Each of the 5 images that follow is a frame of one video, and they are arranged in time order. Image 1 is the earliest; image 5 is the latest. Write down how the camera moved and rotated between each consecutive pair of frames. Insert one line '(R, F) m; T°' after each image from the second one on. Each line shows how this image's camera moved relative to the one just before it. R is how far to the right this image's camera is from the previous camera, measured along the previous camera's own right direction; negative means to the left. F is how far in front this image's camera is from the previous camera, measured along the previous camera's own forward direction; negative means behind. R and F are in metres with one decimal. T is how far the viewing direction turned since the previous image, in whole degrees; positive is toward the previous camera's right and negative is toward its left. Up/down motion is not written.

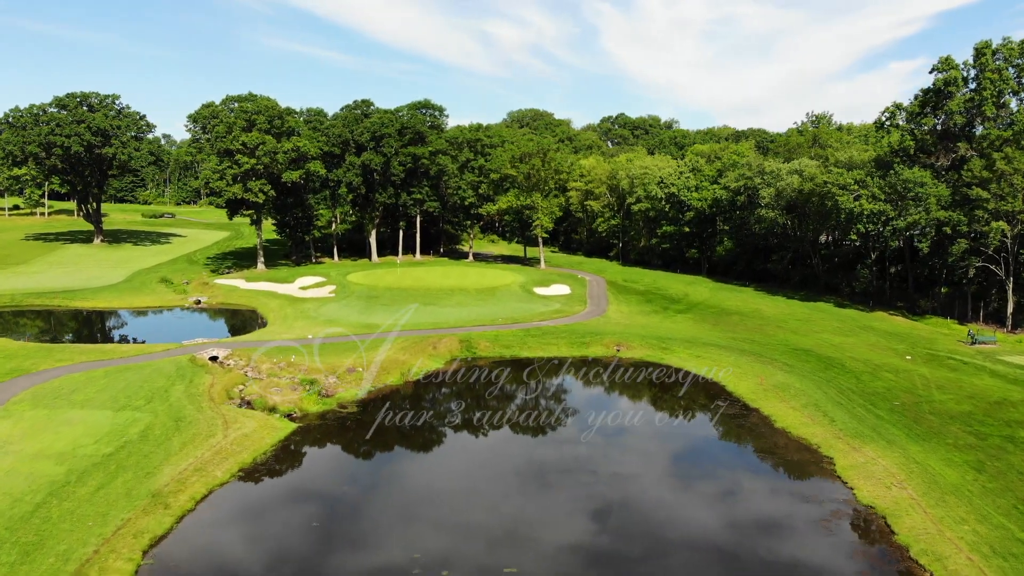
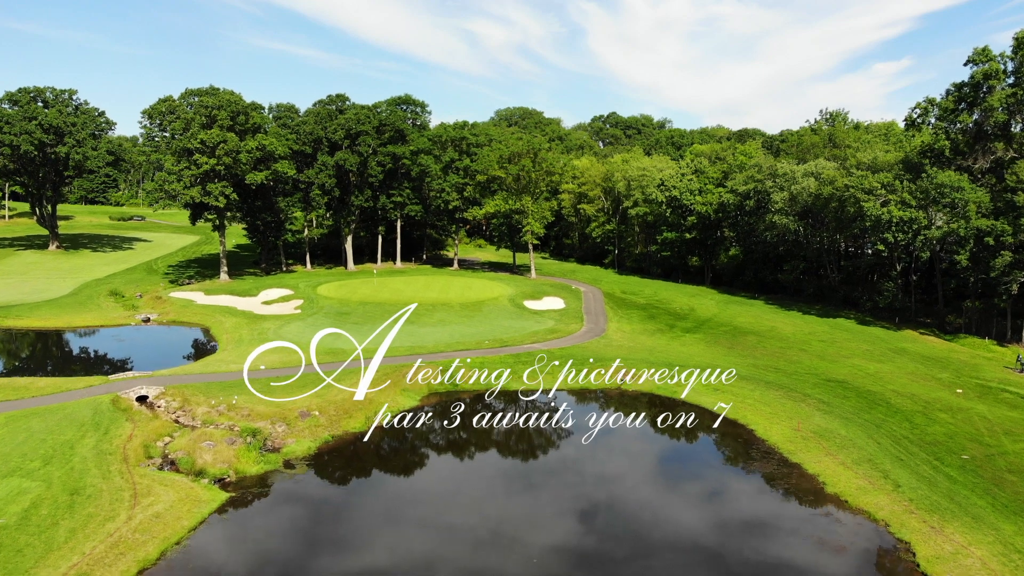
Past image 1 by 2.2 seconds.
(0.0, +5.1) m; +1°
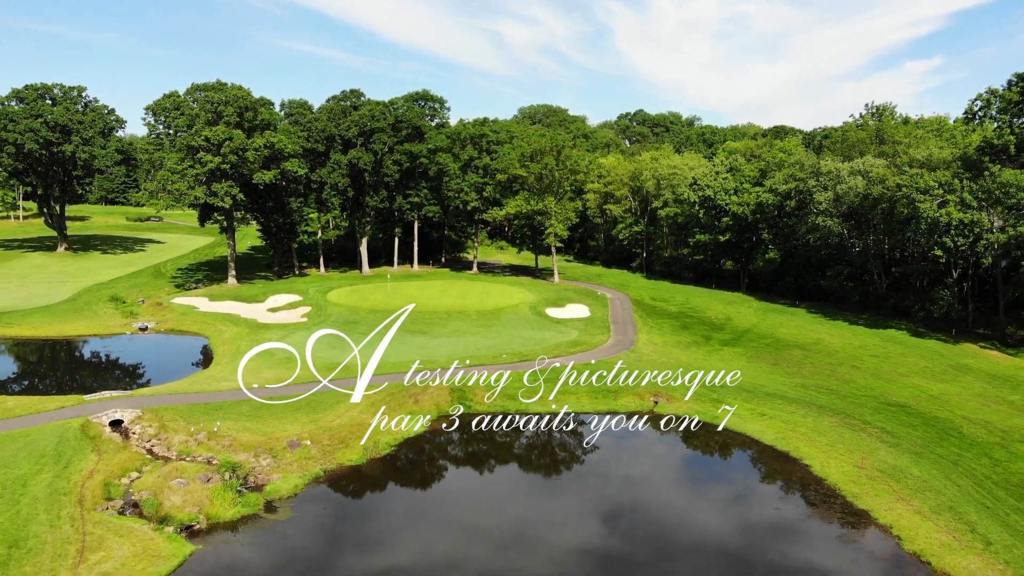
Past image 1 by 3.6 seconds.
(+0.2, +3.4) m; -2°
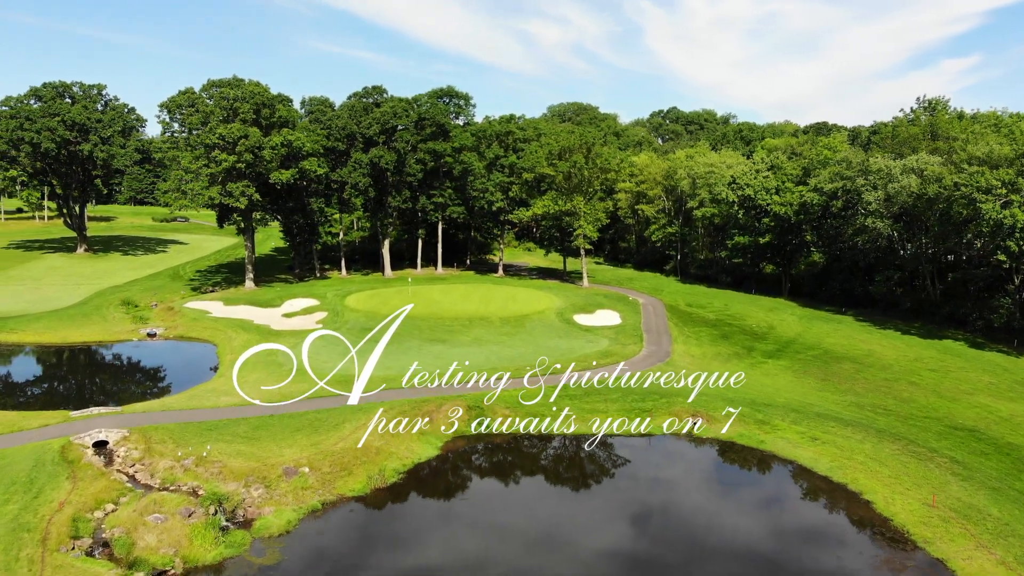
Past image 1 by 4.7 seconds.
(+0.2, +2.8) m; -3°
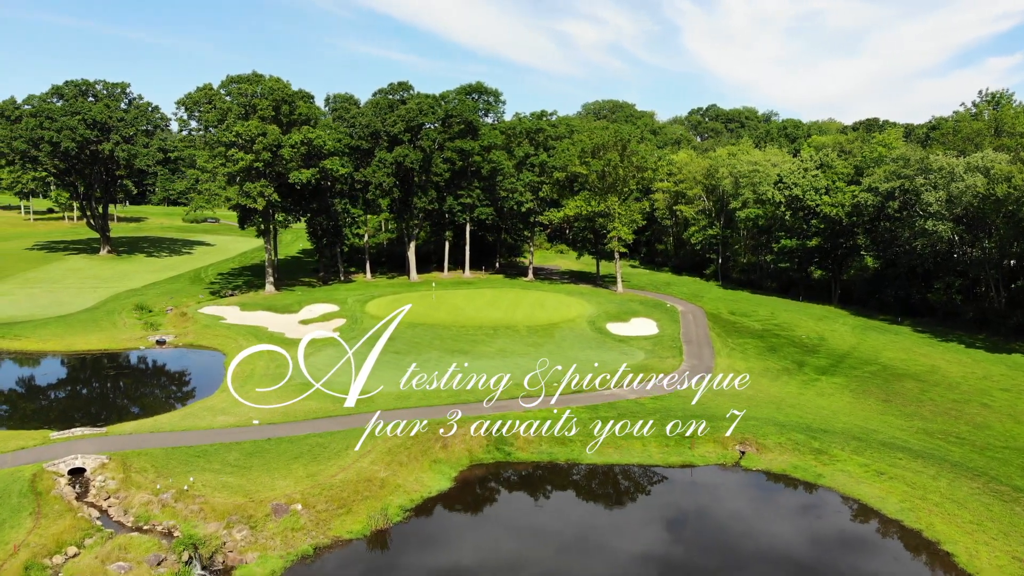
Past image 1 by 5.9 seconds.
(+0.3, +2.9) m; -3°
